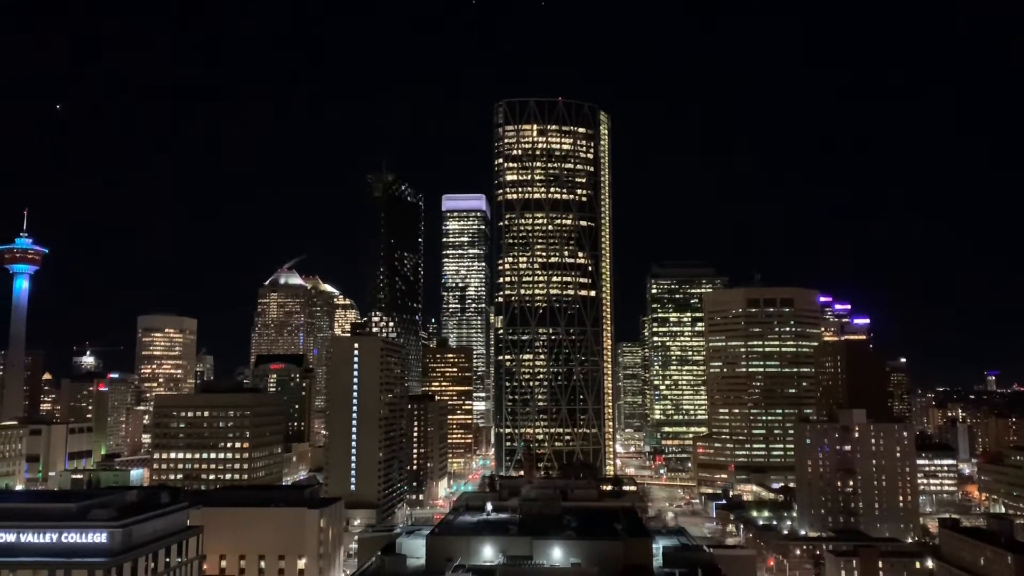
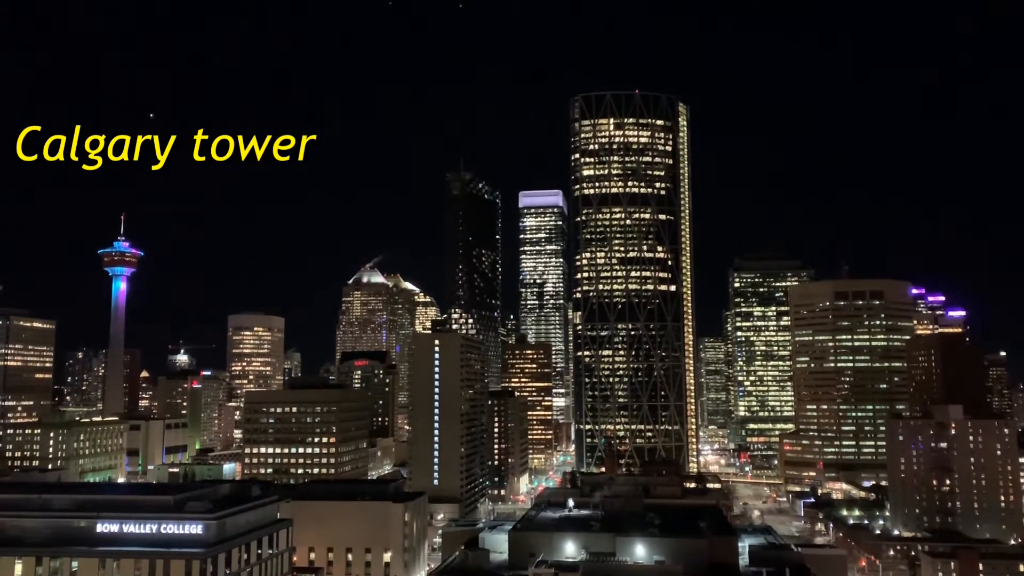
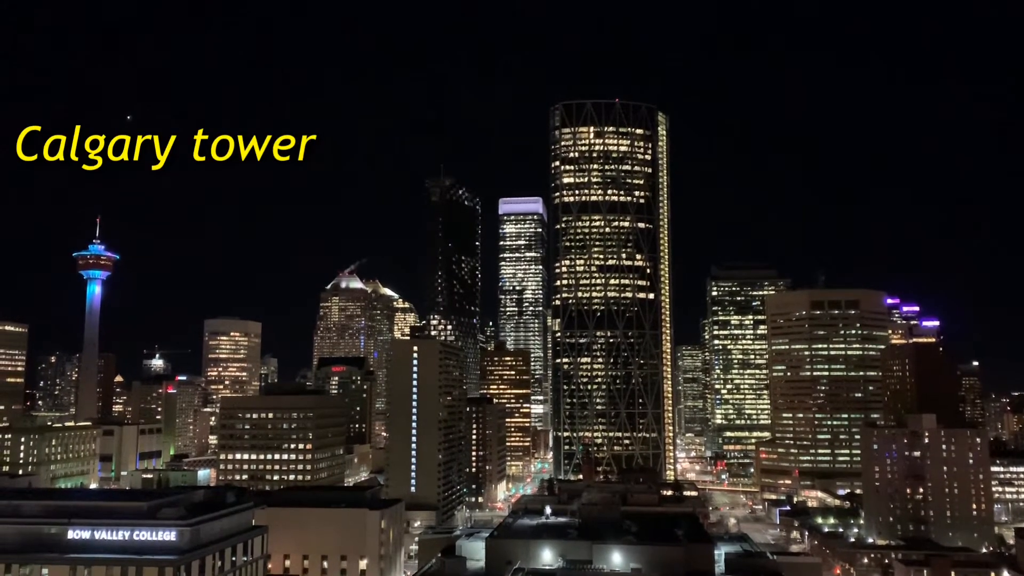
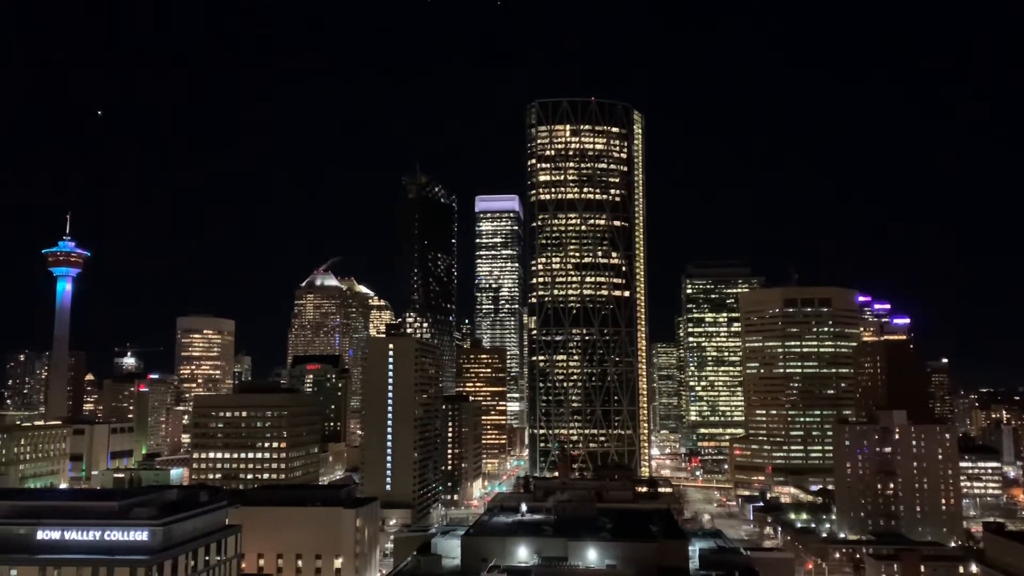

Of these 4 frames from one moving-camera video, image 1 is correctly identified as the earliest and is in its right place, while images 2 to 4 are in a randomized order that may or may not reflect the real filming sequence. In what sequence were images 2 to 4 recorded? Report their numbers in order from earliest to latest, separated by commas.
4, 3, 2
